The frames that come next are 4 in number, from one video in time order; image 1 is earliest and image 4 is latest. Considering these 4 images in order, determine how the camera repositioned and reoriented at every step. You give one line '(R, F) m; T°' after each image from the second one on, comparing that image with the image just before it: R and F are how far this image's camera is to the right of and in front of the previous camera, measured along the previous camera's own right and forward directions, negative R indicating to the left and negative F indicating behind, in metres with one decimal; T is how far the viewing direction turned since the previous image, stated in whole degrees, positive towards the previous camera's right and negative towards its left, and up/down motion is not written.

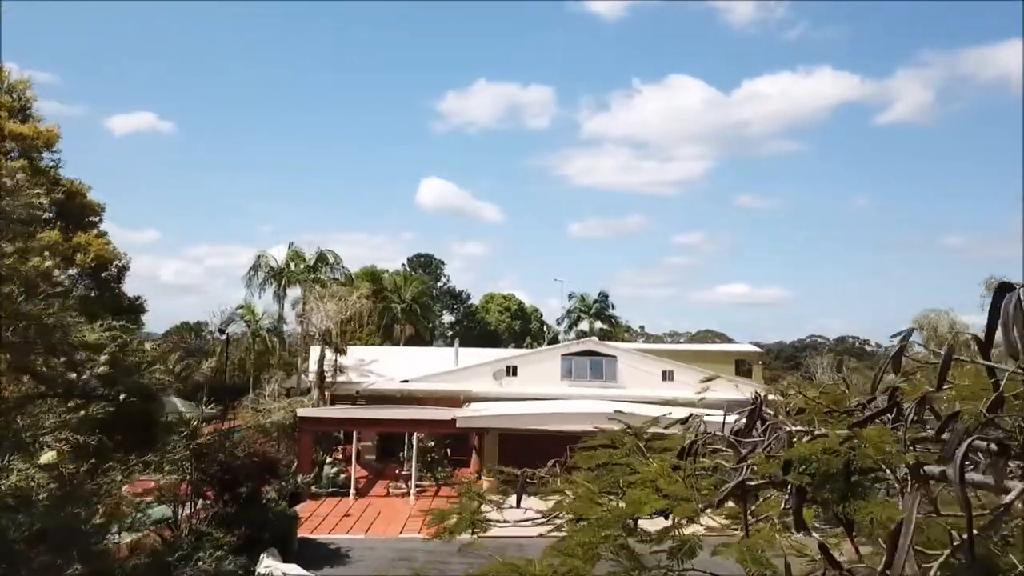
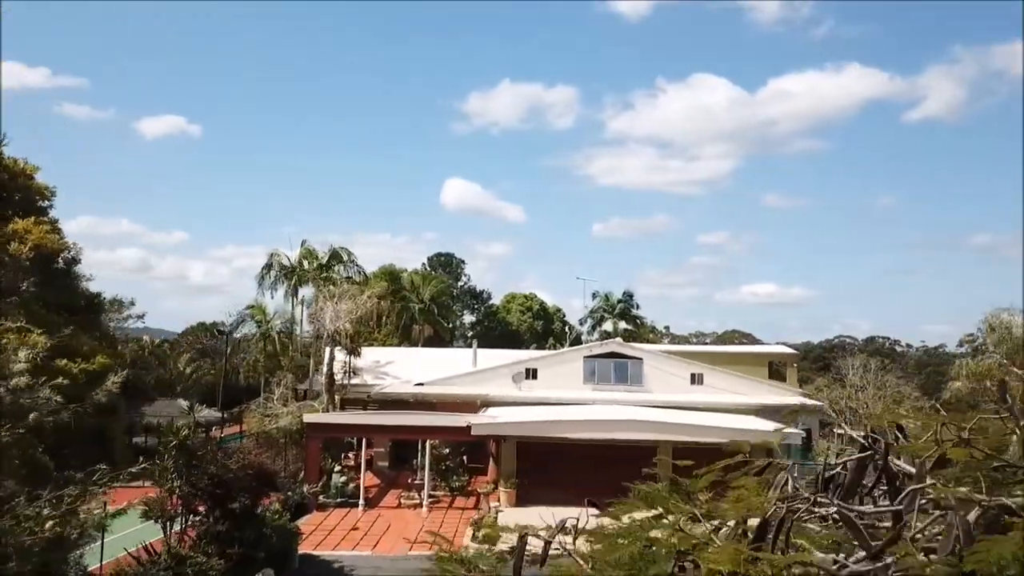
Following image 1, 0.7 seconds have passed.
(+0.1, +1.4) m; -2°
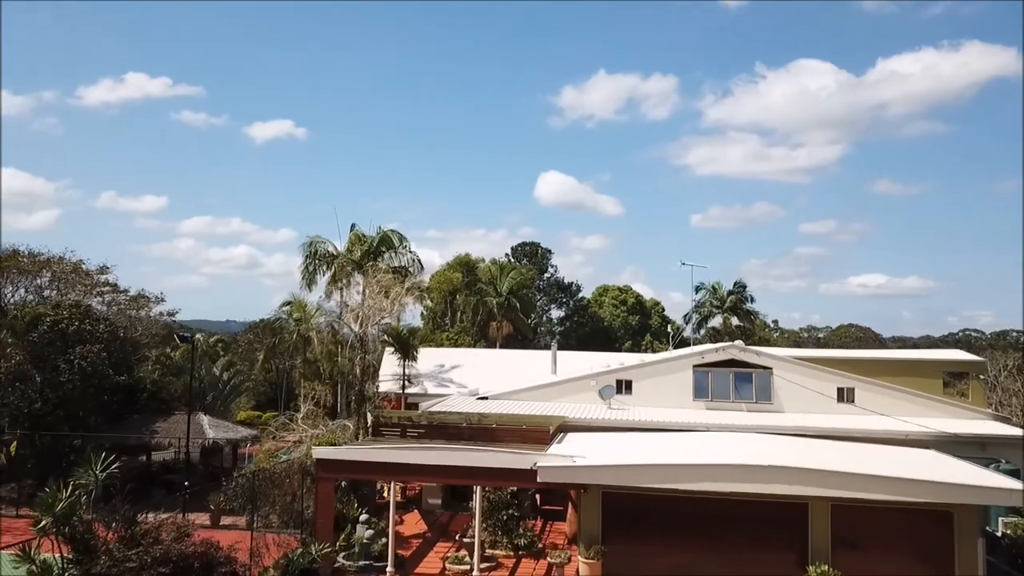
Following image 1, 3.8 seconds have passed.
(+0.3, +6.1) m; -7°
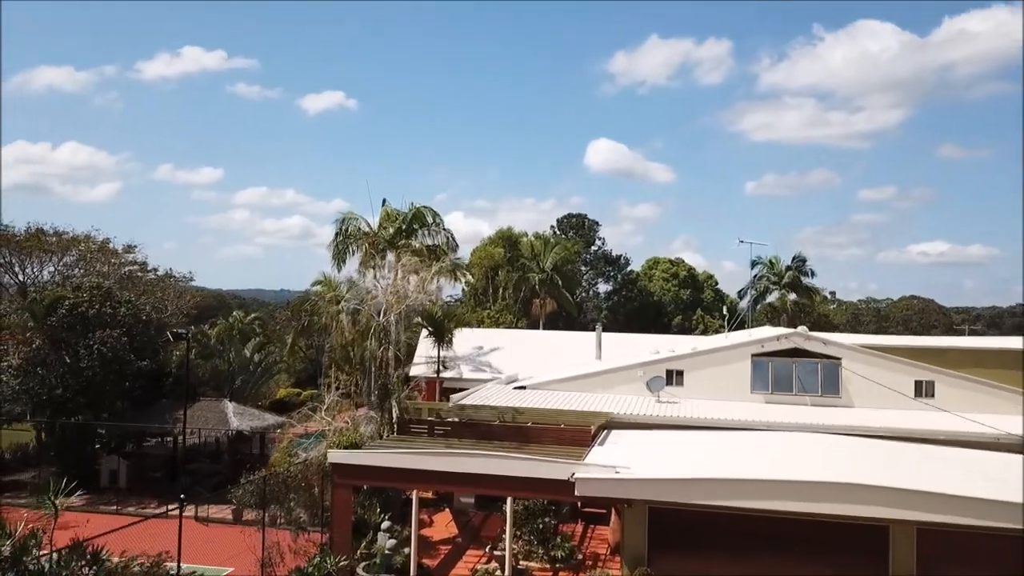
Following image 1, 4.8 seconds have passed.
(+0.3, +1.8) m; -4°
